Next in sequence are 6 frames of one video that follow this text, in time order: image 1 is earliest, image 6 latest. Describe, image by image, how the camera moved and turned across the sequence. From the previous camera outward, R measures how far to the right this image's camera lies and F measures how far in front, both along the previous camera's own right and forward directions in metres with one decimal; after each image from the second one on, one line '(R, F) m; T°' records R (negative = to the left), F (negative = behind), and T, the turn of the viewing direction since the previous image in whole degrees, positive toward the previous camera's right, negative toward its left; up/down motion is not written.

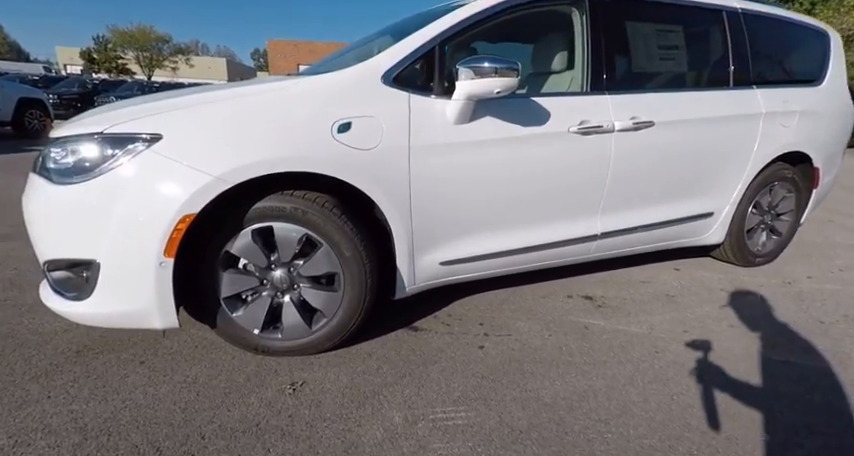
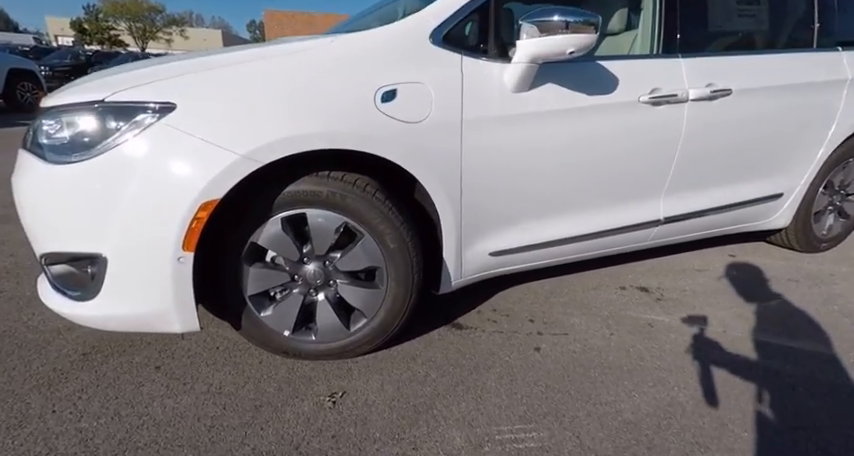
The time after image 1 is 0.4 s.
(-0.3, +0.4) m; 0°
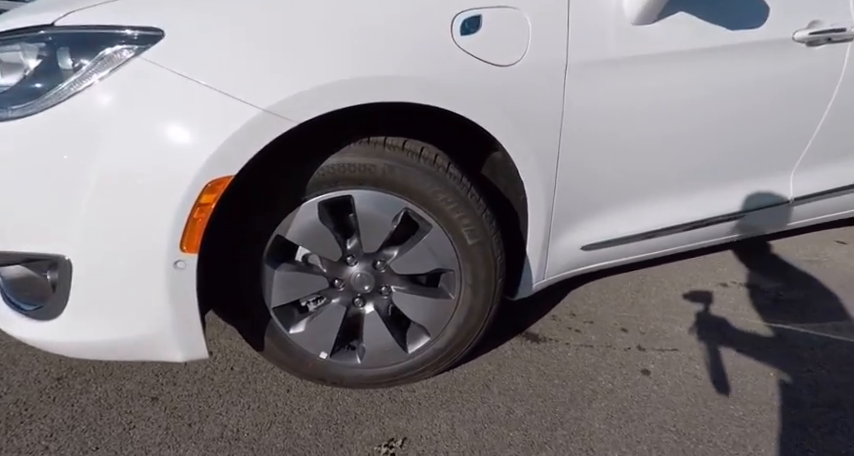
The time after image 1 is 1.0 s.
(-0.3, +0.6) m; -1°
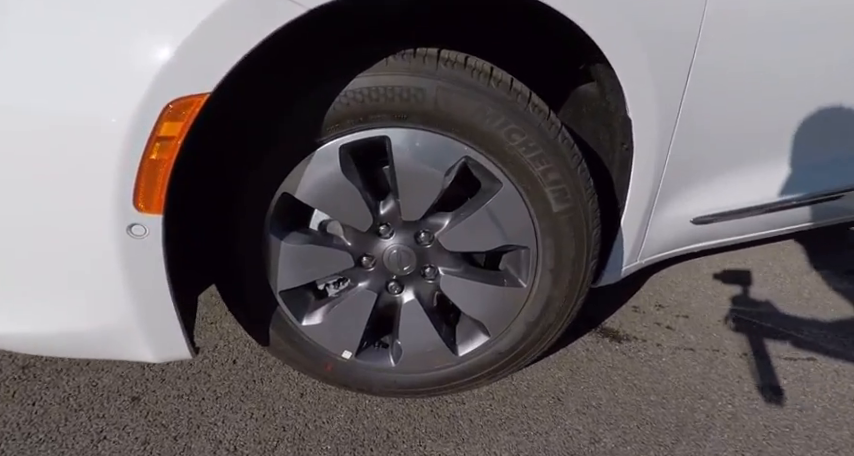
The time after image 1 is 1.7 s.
(-0.1, +0.5) m; -3°
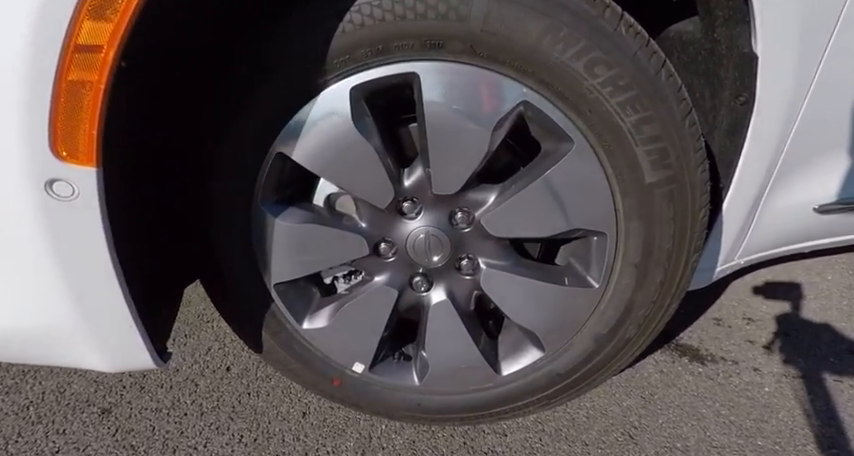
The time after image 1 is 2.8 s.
(0.0, +0.3) m; -4°
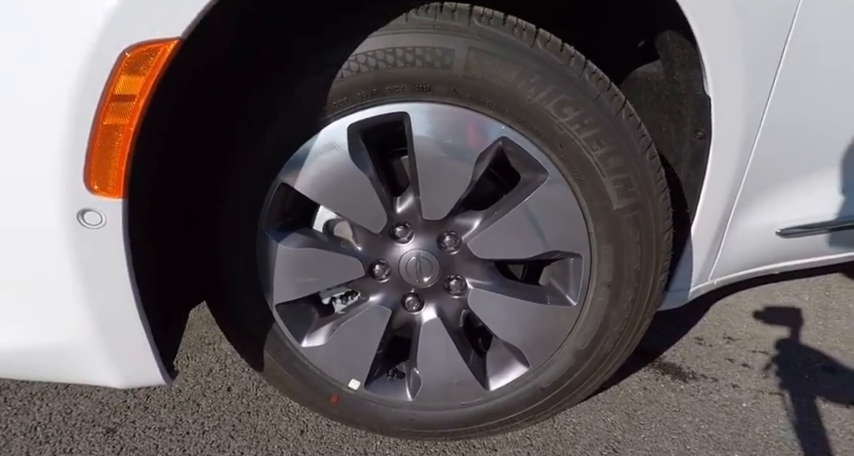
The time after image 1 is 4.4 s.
(0.0, -0.1) m; 0°
